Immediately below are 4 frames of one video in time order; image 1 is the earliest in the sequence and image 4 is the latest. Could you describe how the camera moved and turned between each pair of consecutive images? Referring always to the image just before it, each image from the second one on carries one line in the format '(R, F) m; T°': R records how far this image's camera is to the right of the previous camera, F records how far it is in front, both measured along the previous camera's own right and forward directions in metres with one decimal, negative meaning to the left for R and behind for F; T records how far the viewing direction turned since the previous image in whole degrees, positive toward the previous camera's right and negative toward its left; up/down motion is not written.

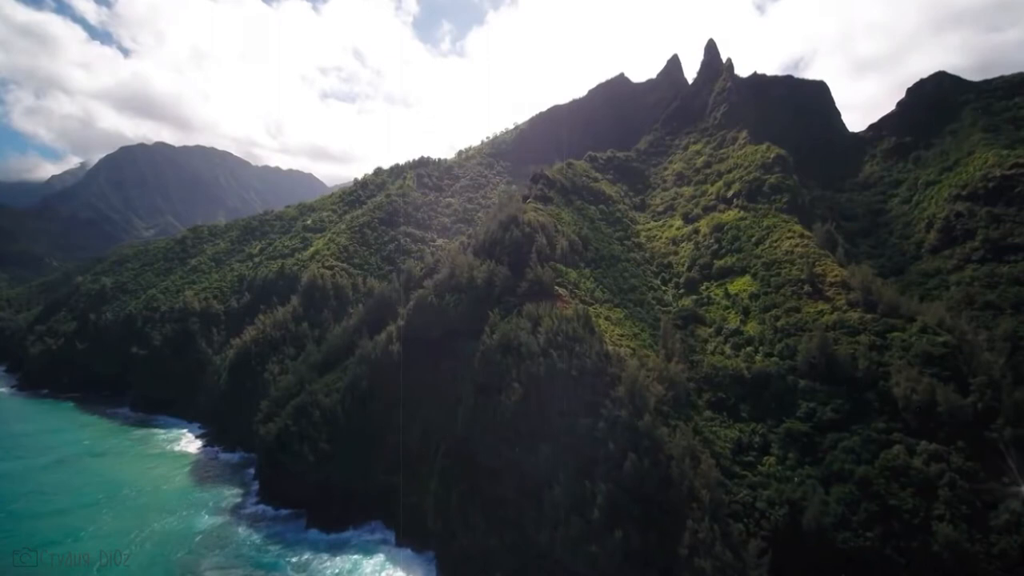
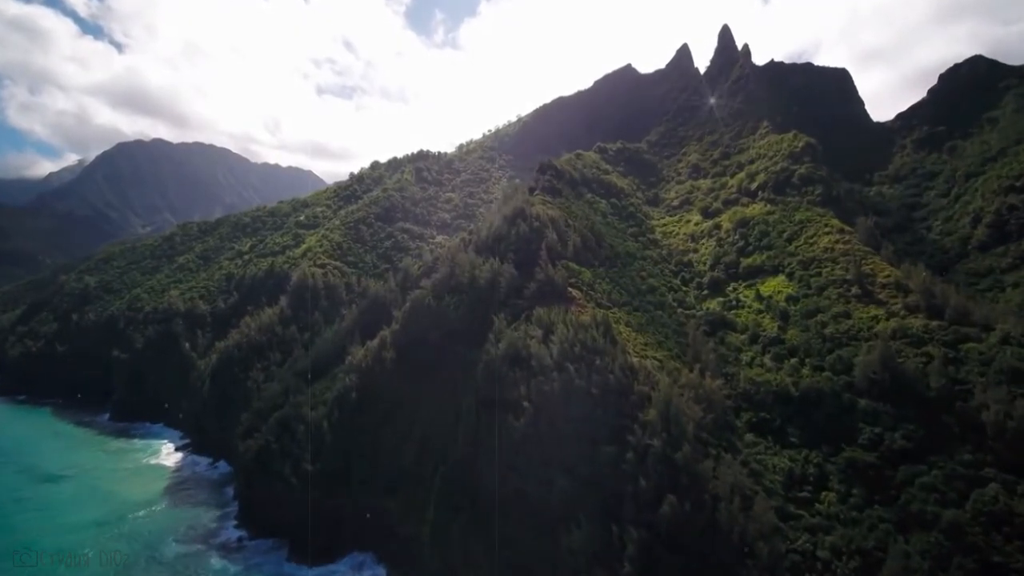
(-0.4, +5.9) m; 0°
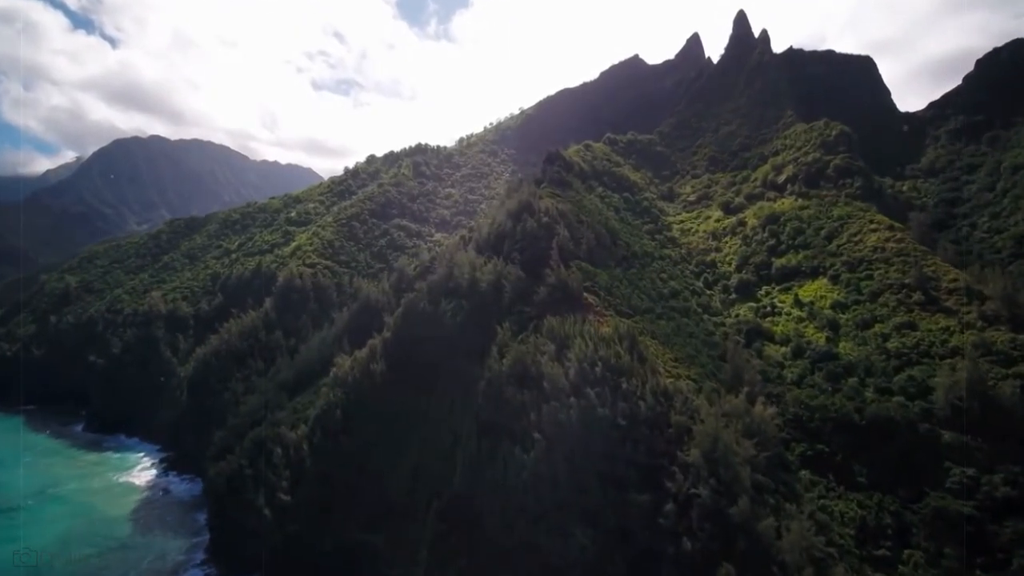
(-0.3, +6.0) m; 0°
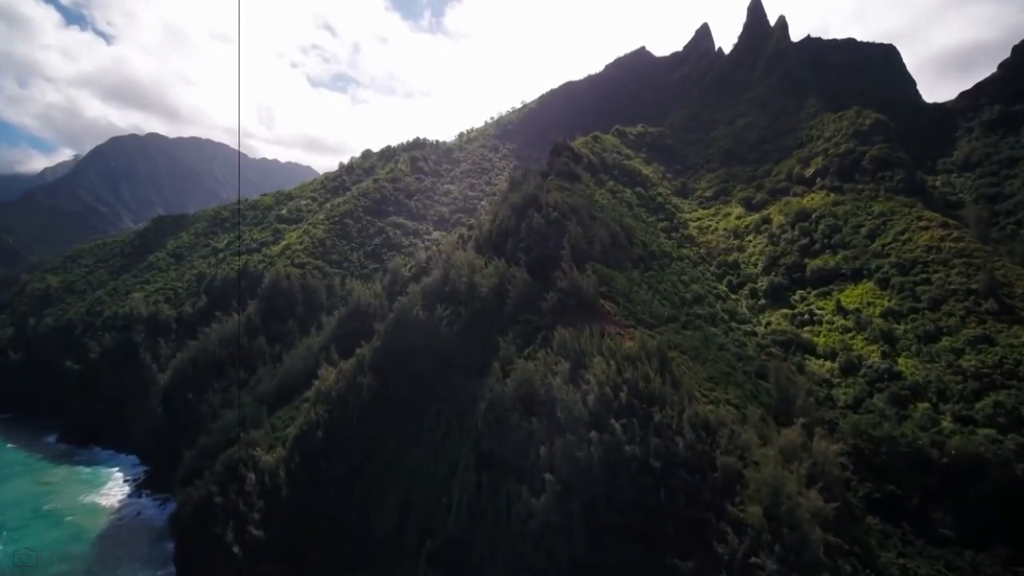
(-0.2, +5.2) m; 0°
